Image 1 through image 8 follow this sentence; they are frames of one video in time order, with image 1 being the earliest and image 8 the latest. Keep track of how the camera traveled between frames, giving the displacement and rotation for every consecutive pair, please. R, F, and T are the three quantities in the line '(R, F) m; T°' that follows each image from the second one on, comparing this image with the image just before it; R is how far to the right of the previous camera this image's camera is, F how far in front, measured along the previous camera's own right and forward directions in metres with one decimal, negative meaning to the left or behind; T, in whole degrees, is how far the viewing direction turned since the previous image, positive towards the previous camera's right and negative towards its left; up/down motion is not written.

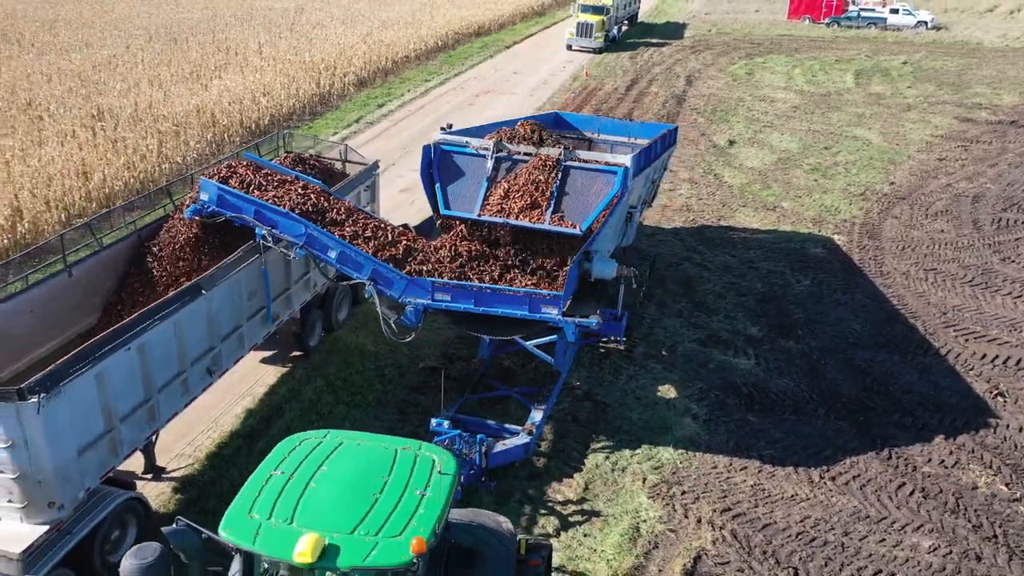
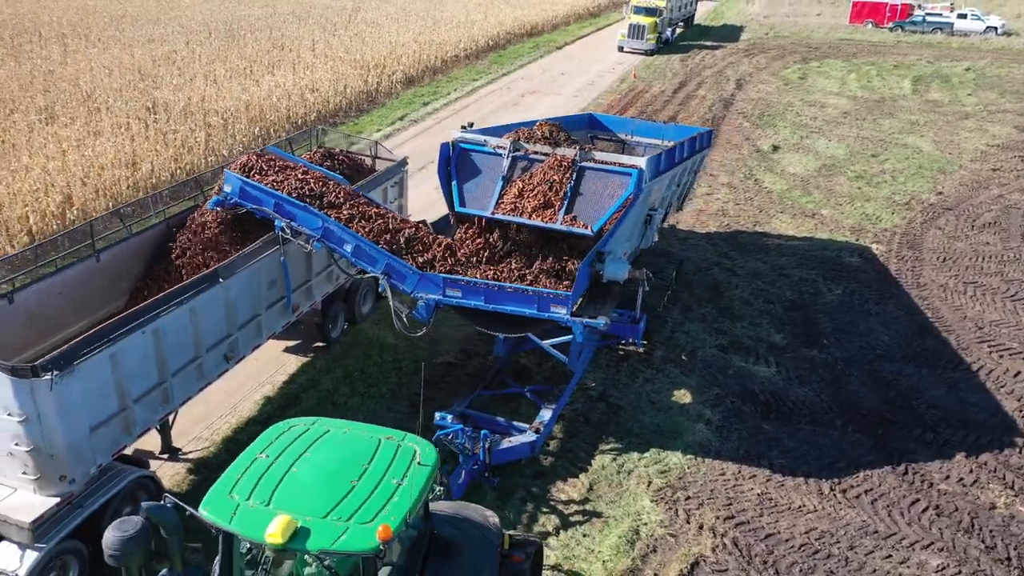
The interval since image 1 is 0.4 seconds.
(+0.4, 0.0) m; -4°
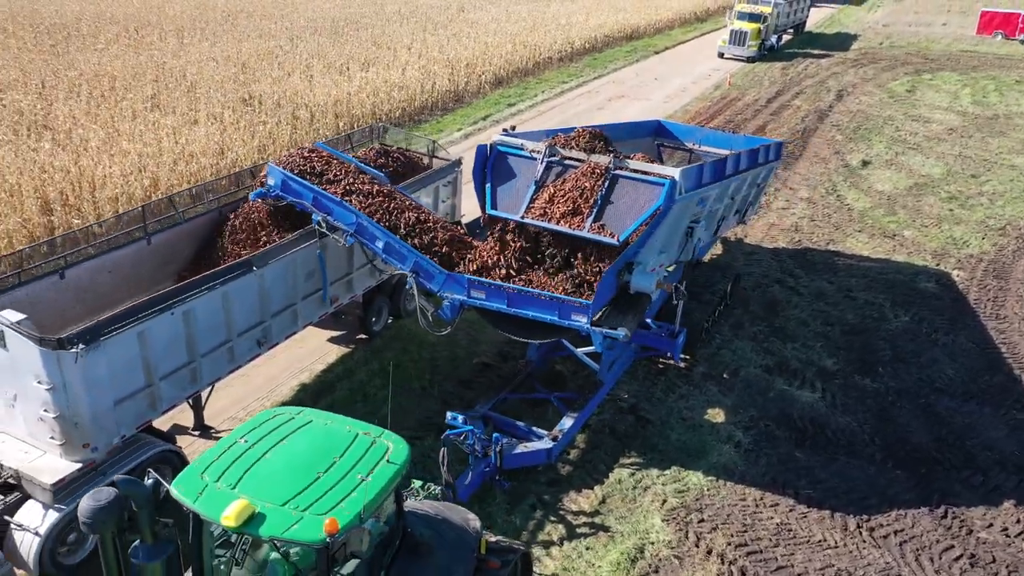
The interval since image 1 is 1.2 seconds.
(+0.7, +0.1) m; -7°
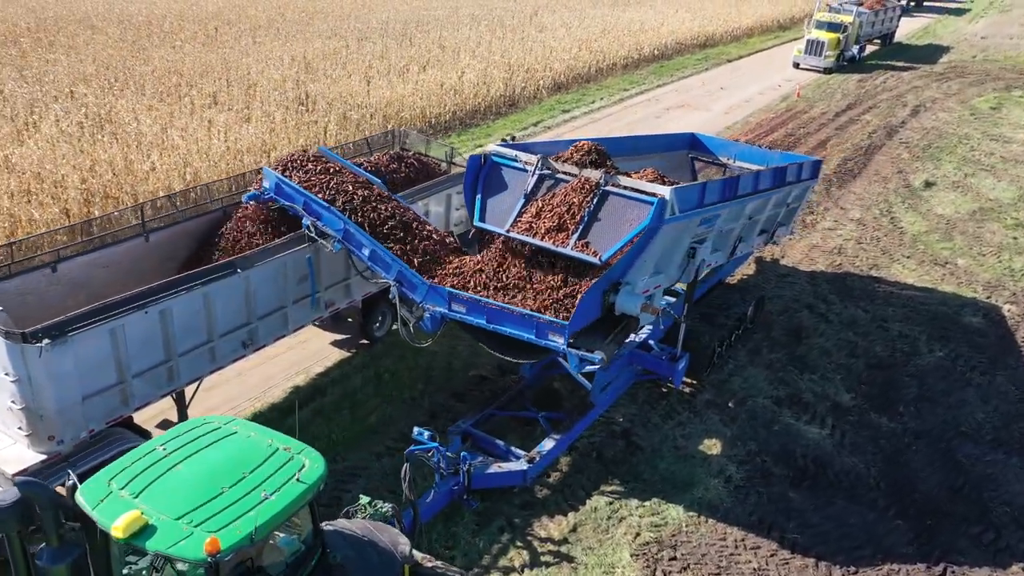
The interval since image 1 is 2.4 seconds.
(+0.9, +0.2) m; -6°
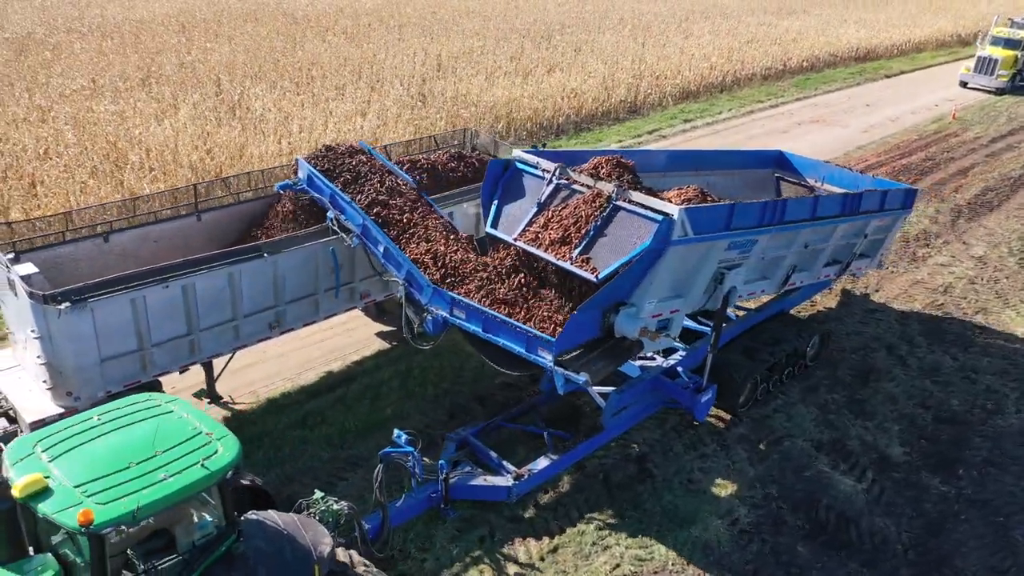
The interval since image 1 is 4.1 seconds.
(+1.3, +0.3) m; -11°
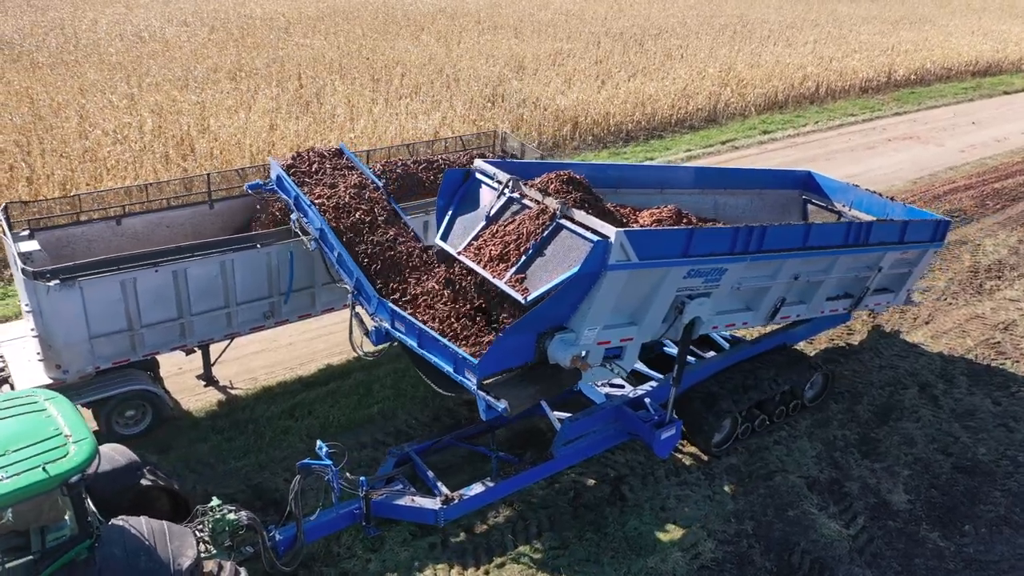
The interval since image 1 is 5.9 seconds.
(+1.2, +0.2) m; -8°
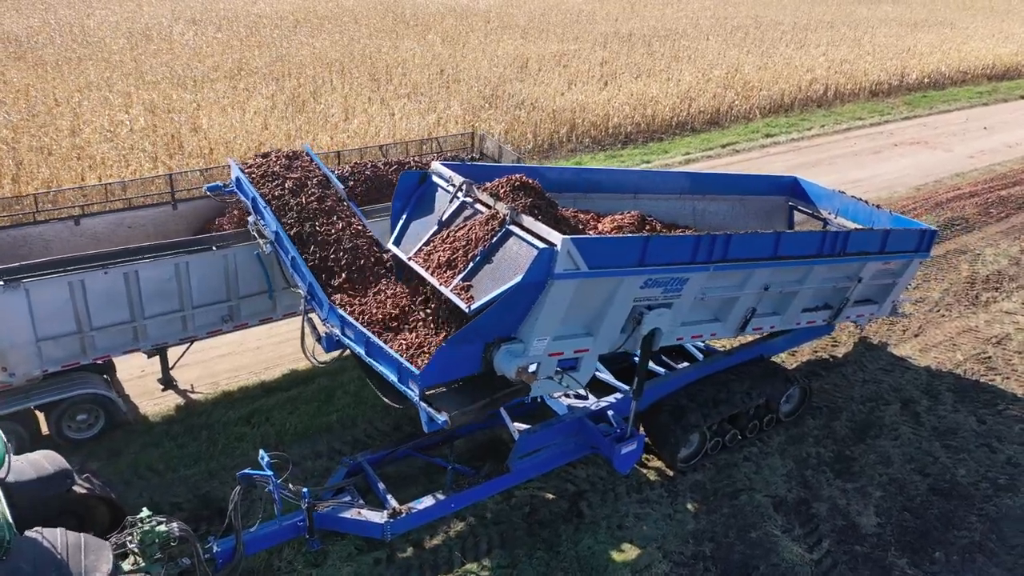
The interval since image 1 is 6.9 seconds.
(+0.6, +0.2) m; -1°
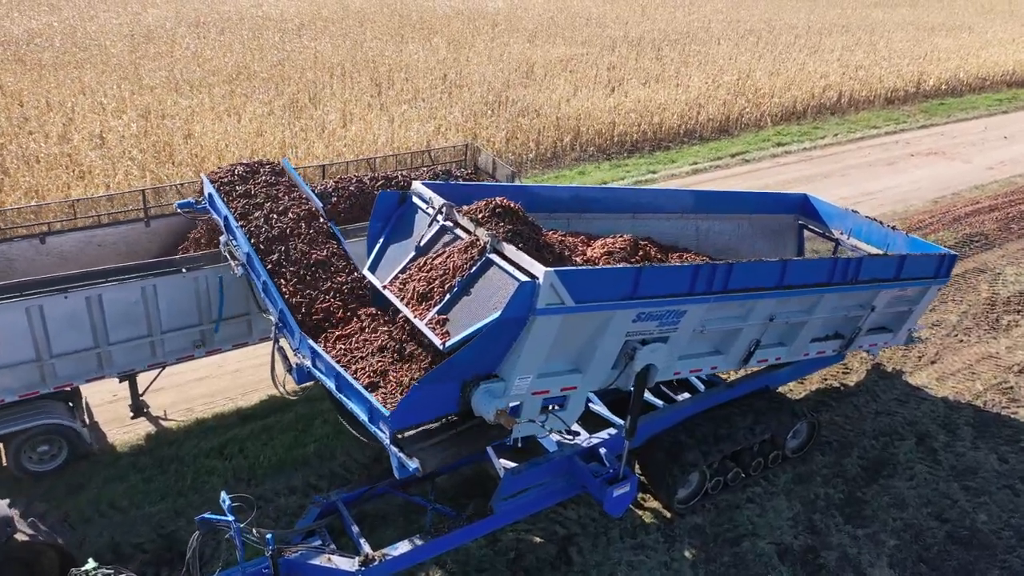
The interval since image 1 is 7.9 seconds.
(+0.2, +0.5) m; -1°
